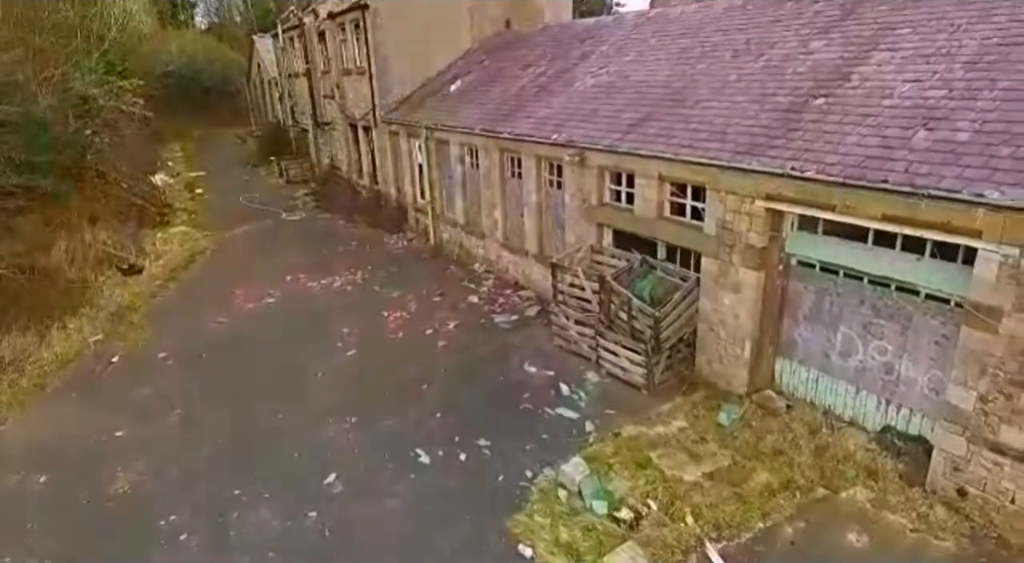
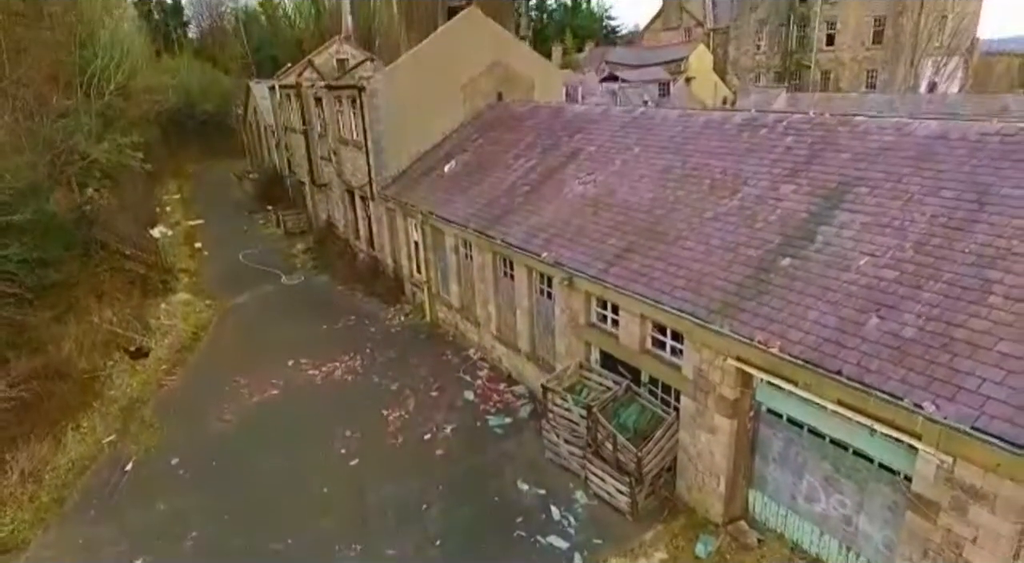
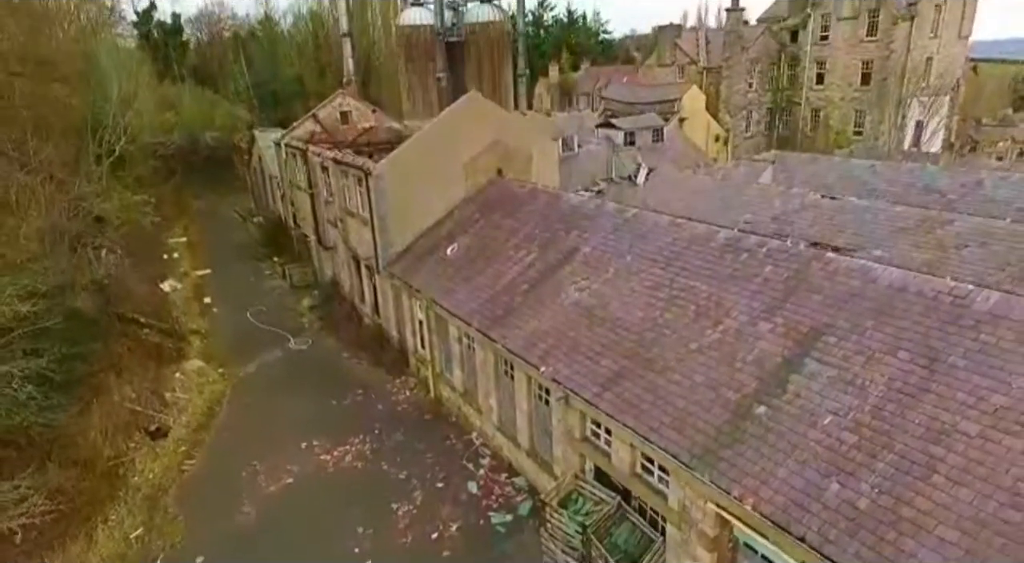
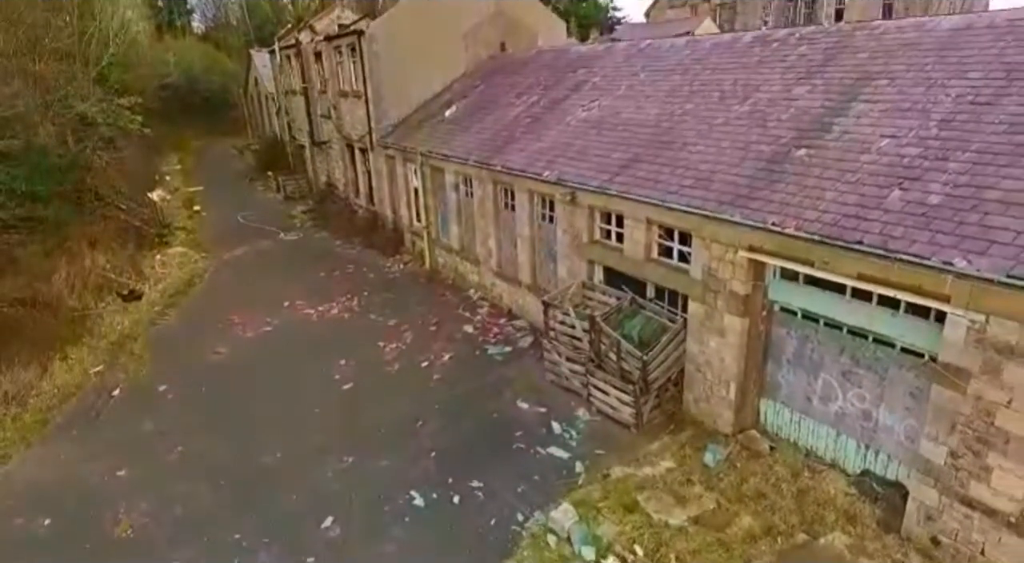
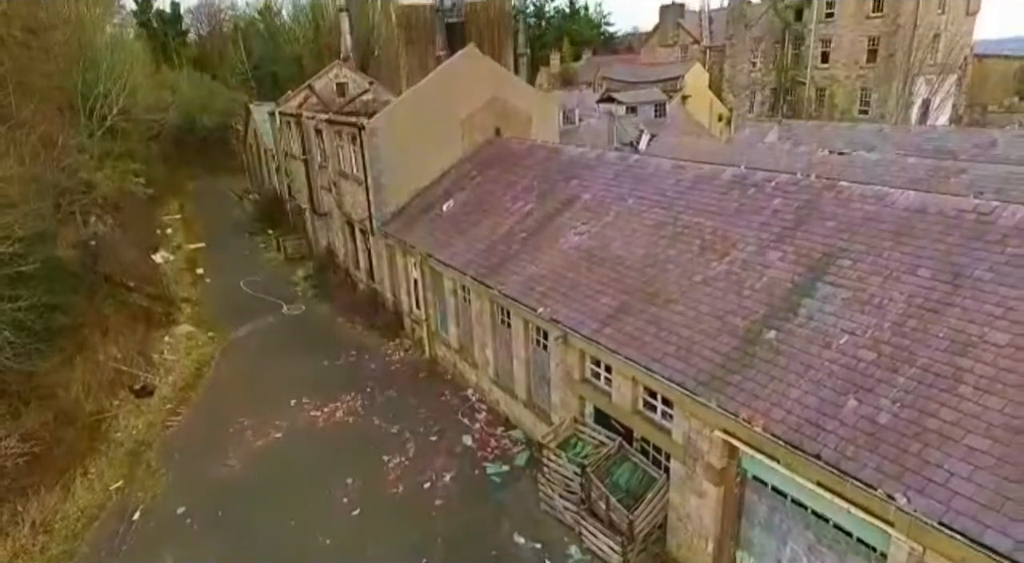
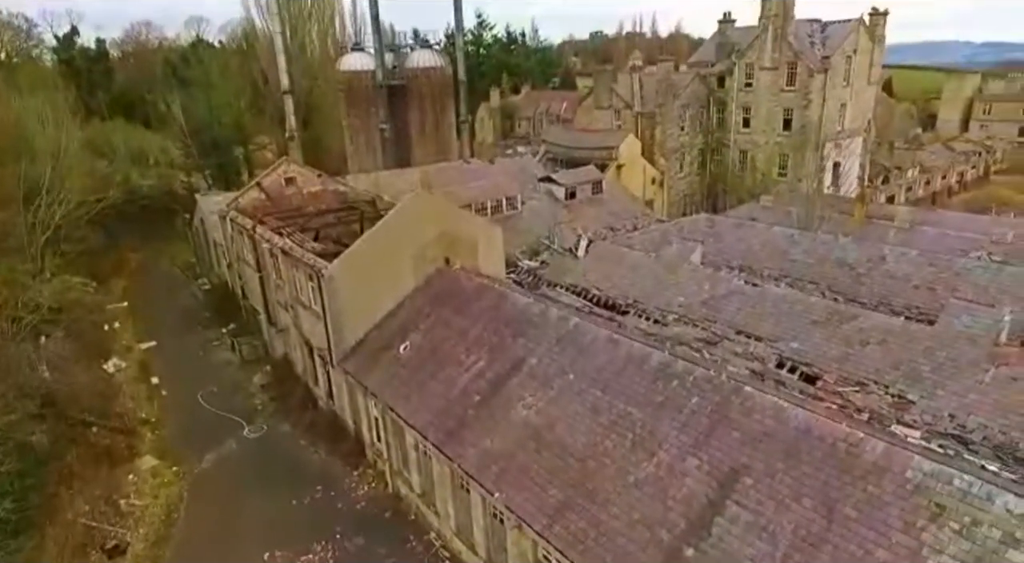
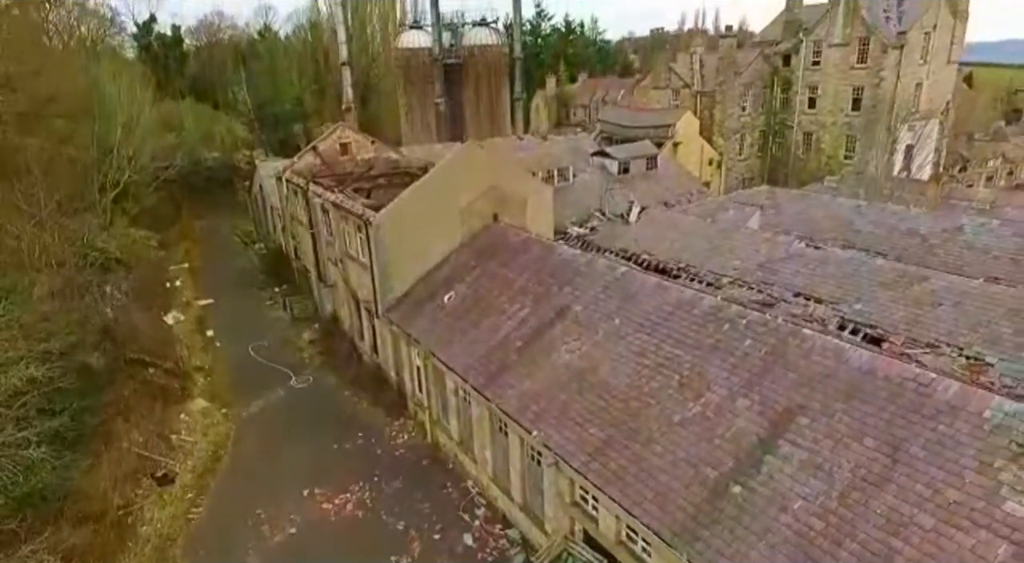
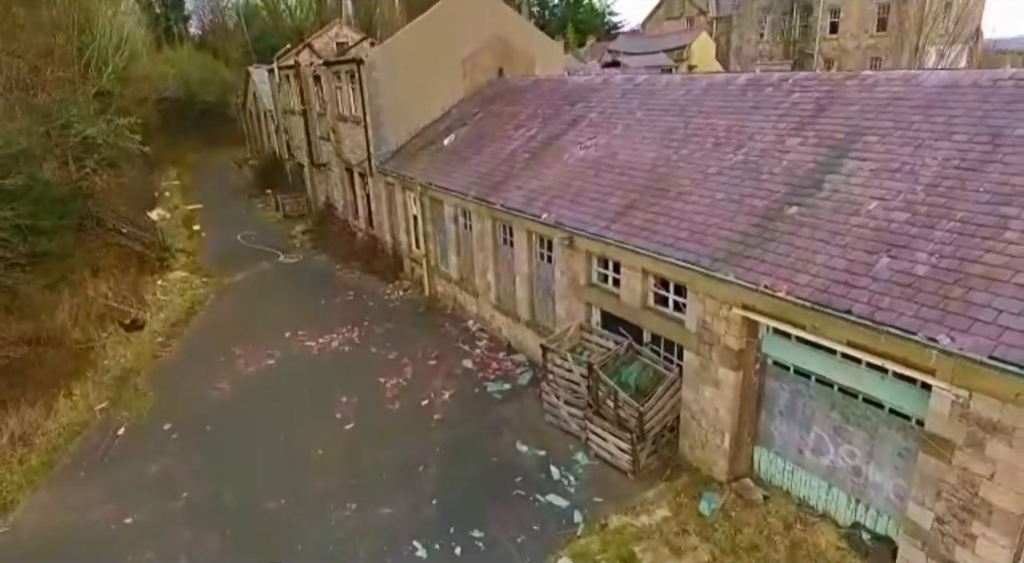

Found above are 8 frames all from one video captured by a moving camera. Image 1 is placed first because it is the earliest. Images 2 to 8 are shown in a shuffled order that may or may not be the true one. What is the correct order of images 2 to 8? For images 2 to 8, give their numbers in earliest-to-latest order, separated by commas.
4, 8, 2, 5, 3, 7, 6
